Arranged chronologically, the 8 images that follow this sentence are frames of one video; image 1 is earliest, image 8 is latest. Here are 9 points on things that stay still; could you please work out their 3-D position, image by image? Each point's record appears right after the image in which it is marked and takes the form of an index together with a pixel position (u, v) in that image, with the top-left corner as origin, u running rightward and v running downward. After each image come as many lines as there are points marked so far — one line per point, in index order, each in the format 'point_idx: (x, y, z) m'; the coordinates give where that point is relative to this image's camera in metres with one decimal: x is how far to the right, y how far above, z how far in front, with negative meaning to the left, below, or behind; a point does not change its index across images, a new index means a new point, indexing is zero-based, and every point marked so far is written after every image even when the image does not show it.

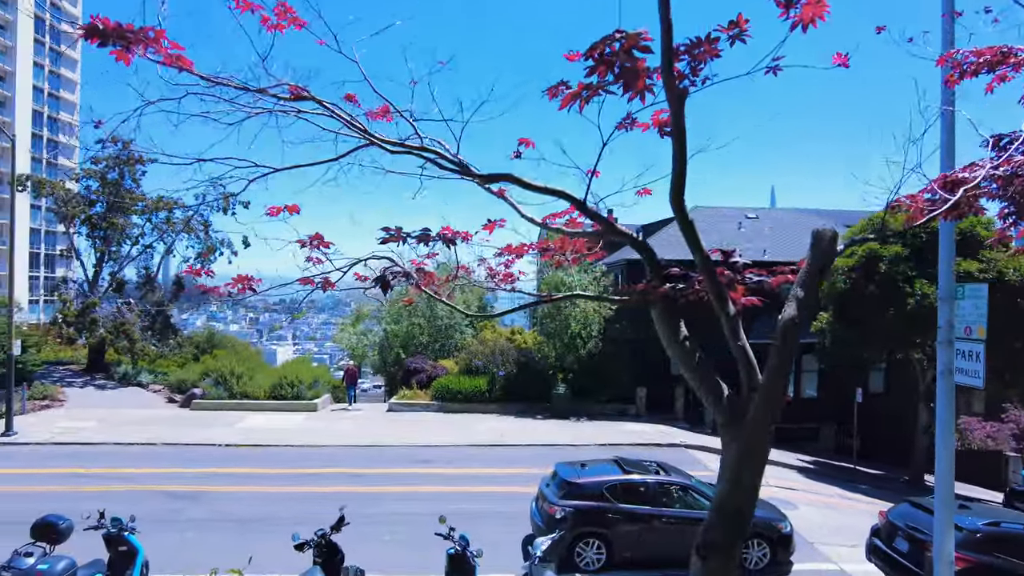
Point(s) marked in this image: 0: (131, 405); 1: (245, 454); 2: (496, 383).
0: (-10.8, -3.3, +18.9) m
1: (-5.5, -3.5, +13.8) m
2: (-0.4, -2.7, +18.7) m
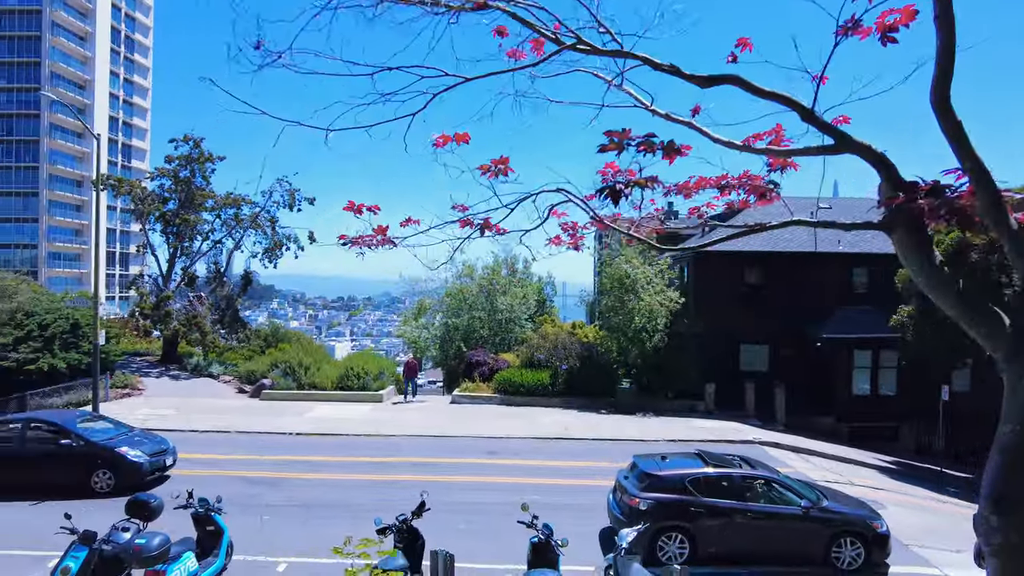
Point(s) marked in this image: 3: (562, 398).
0: (-9.0, -3.1, +19.5) m
1: (-4.1, -3.3, +14.0) m
2: (+1.4, -2.5, +18.5) m
3: (+1.5, -3.1, +18.2) m
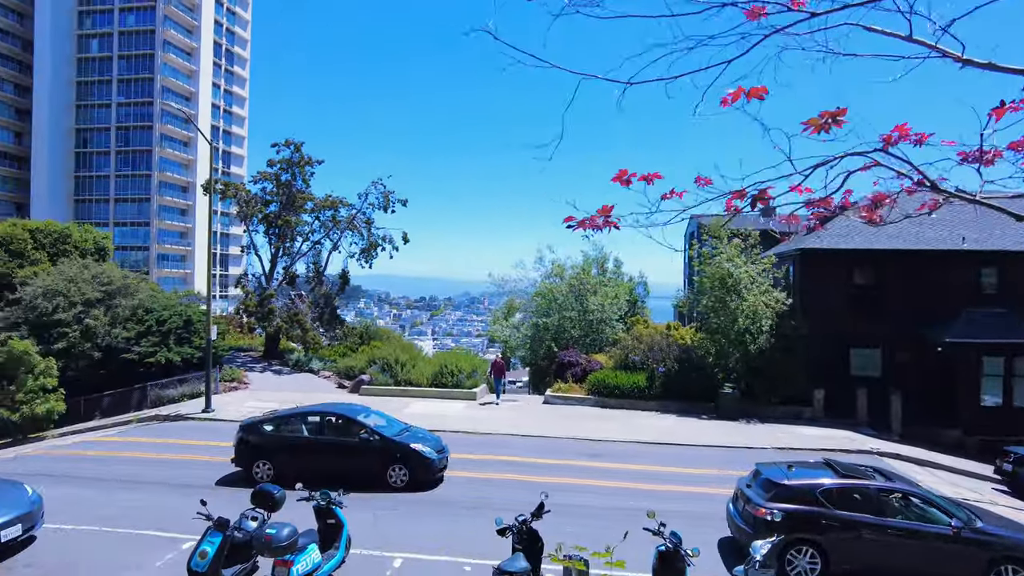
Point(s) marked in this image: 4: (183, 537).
0: (-6.2, -3.1, +20.2) m
1: (-2.0, -3.2, +14.1) m
2: (+4.0, -2.5, +18.0) m
3: (+4.0, -3.0, +17.7) m
4: (-4.2, -3.2, +8.4) m
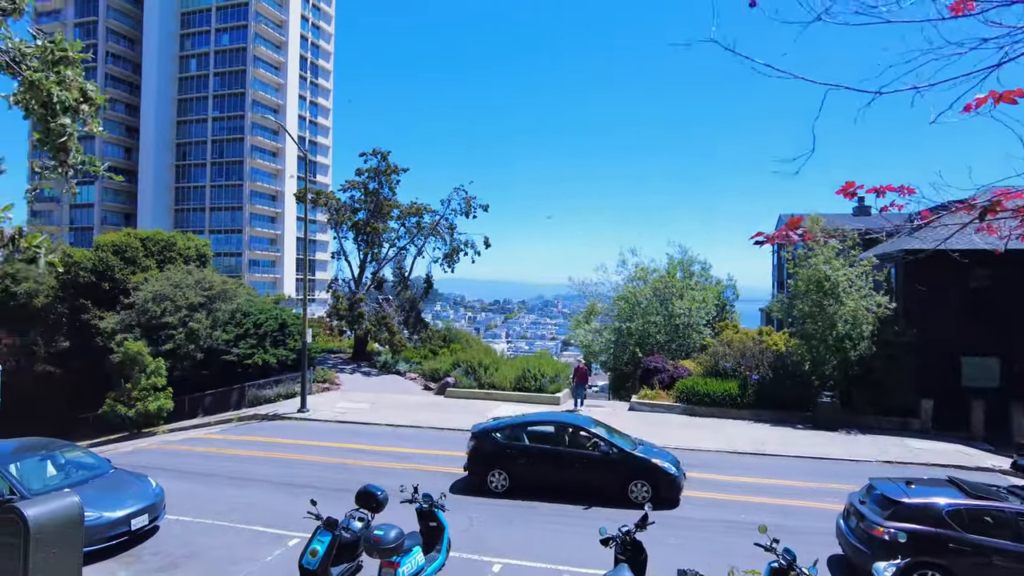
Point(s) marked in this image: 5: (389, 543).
0: (-3.7, -3.2, +20.7) m
1: (-0.2, -3.3, +14.2) m
2: (+6.2, -2.6, +17.4) m
3: (+6.2, -3.1, +17.0) m
4: (-2.9, -3.3, +8.8) m
5: (-1.2, -2.5, +6.4) m
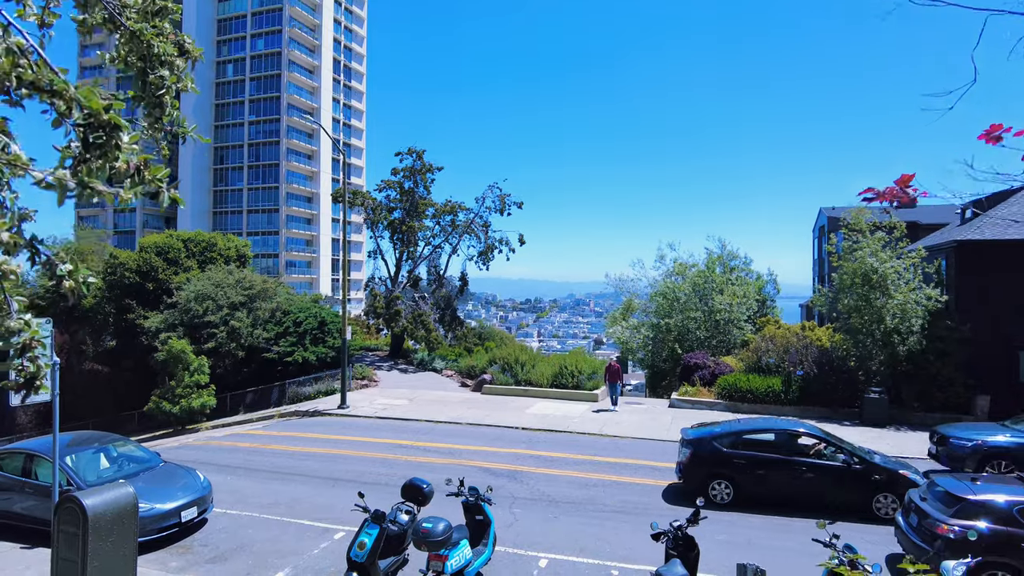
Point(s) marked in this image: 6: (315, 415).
0: (-2.5, -3.1, +20.7) m
1: (+0.7, -3.2, +14.1) m
2: (+7.2, -2.4, +17.0) m
3: (+7.2, -3.0, +16.6) m
4: (-2.3, -3.2, +8.8) m
5: (-0.7, -2.4, +6.4) m
6: (-5.0, -3.2, +16.9) m
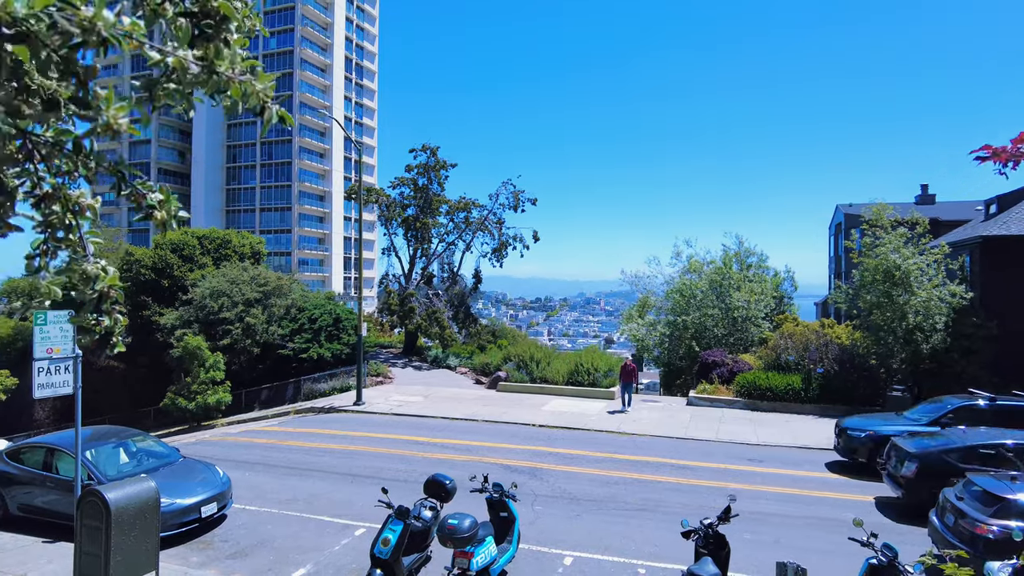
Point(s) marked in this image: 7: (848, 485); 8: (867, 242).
0: (-2.1, -3.0, +20.6) m
1: (+1.1, -3.1, +14.0) m
2: (+7.6, -2.4, +16.7) m
3: (+7.6, -2.9, +16.4) m
4: (-2.1, -3.1, +8.7) m
5: (-0.5, -2.3, +6.2) m
6: (-4.6, -3.1, +16.8) m
7: (+5.3, -3.1, +10.4) m
8: (+9.1, +1.2, +17.0) m
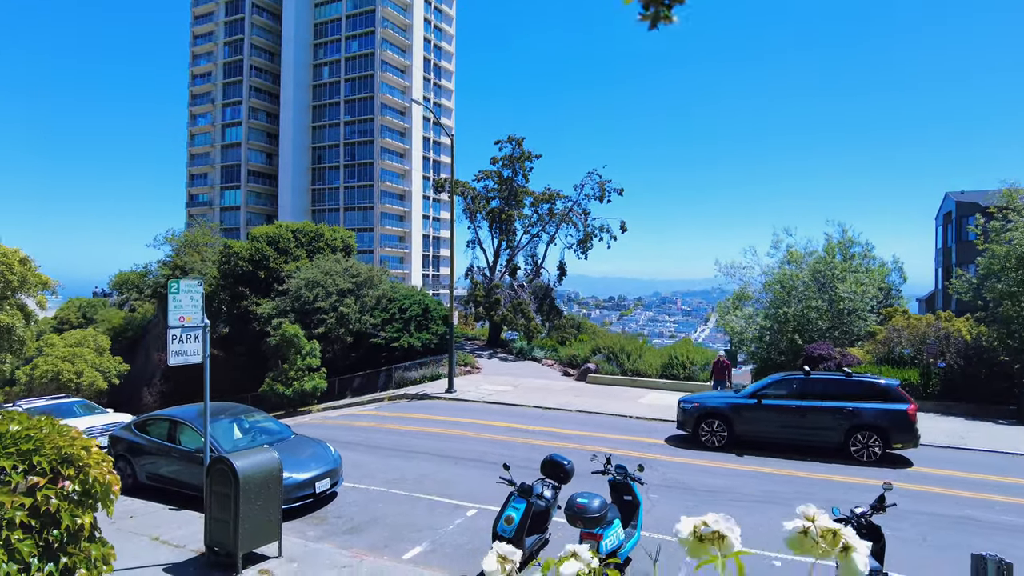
0: (+0.7, -2.7, +20.4) m
1: (+3.1, -2.8, +13.4) m
2: (+9.9, -2.1, +15.5) m
3: (+9.8, -2.6, +15.2) m
4: (-0.6, -2.8, +8.6) m
5: (+0.7, -2.0, +5.9) m
6: (-2.3, -2.8, +16.9) m
7: (+6.9, -2.8, +9.4) m
8: (+11.4, +1.5, +15.6) m
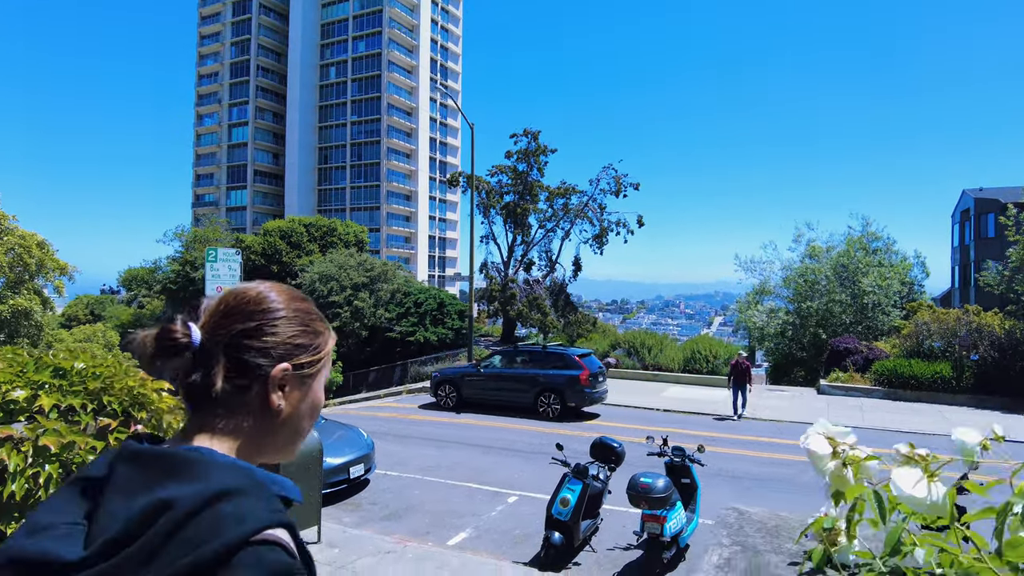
0: (+1.2, -2.5, +20.1) m
1: (+3.6, -2.6, +13.1) m
2: (+10.4, -1.9, +15.1) m
3: (+10.3, -2.4, +14.8) m
4: (-0.1, -2.5, +8.2) m
5: (+1.2, -1.7, +5.6) m
6: (-1.8, -2.6, +16.5) m
7: (+7.4, -2.6, +9.1) m
8: (+12.0, +1.7, +15.2) m
